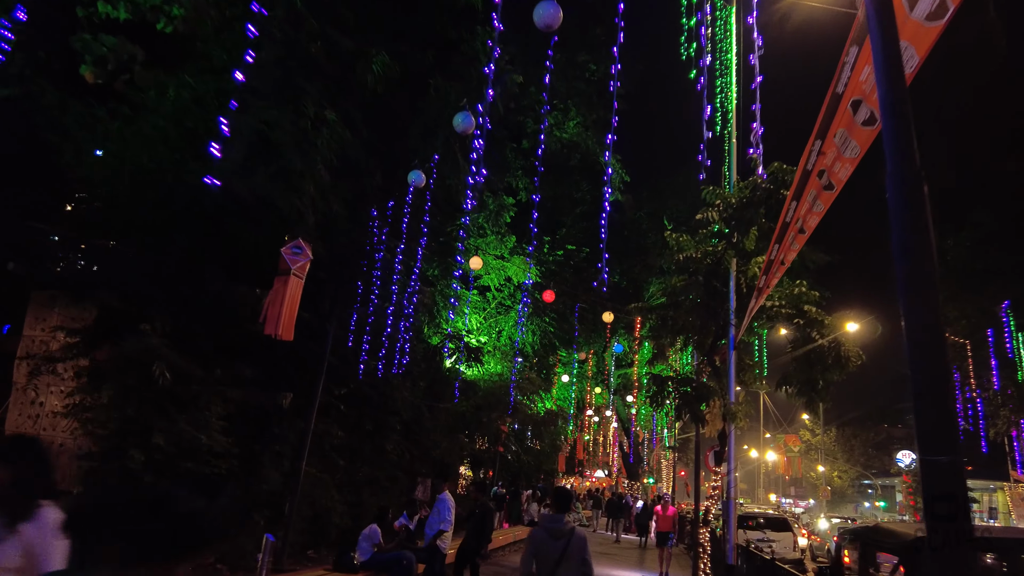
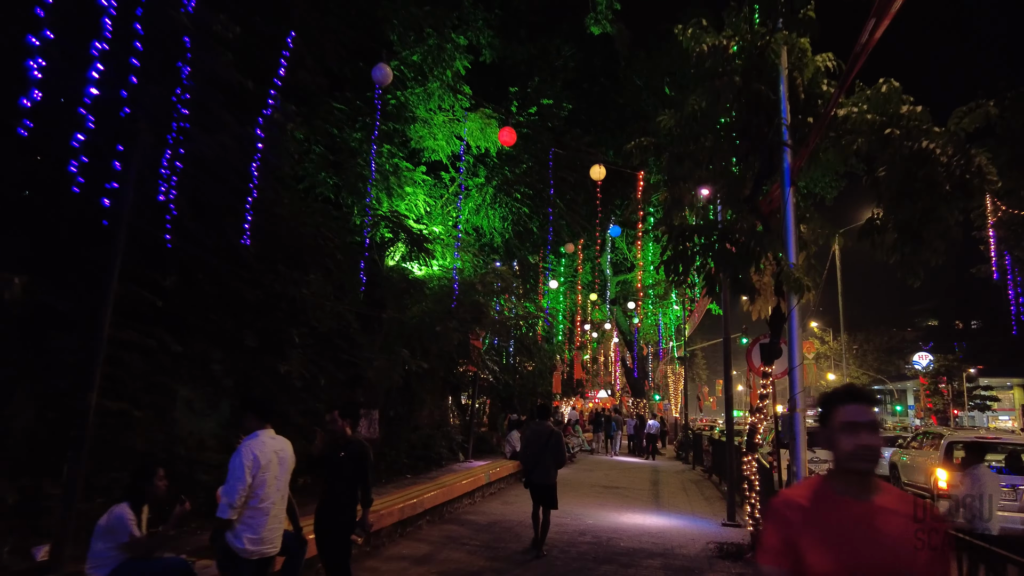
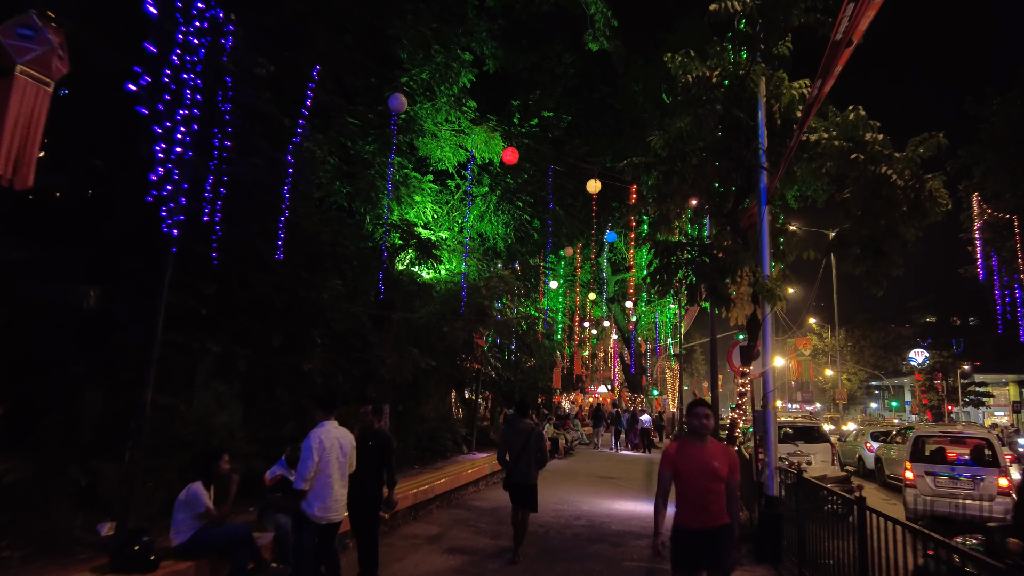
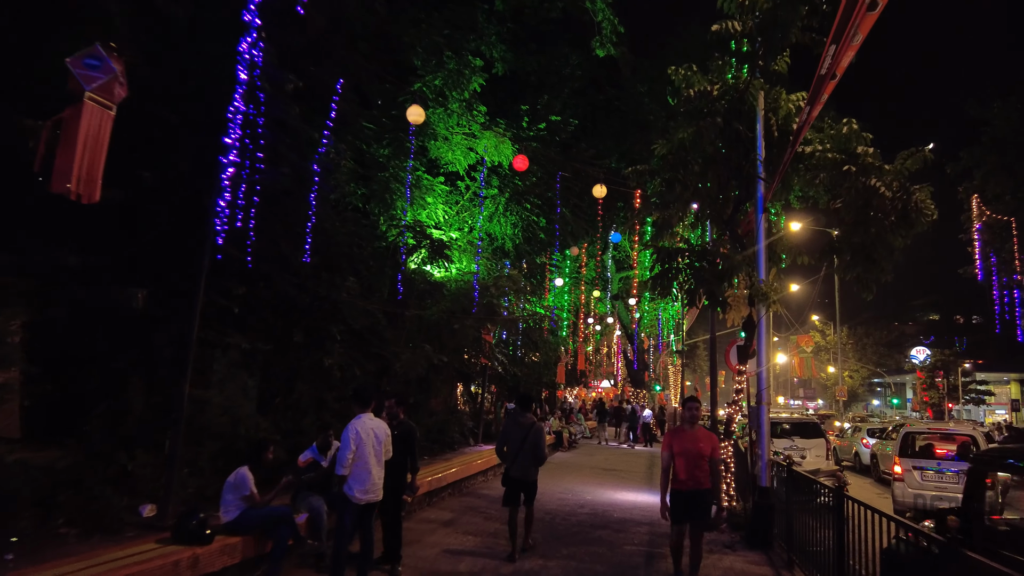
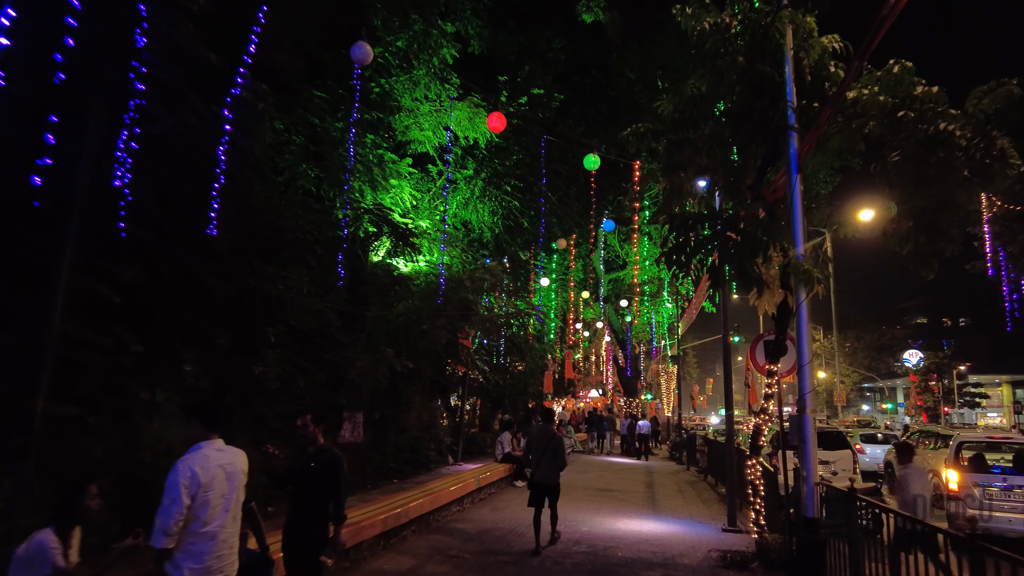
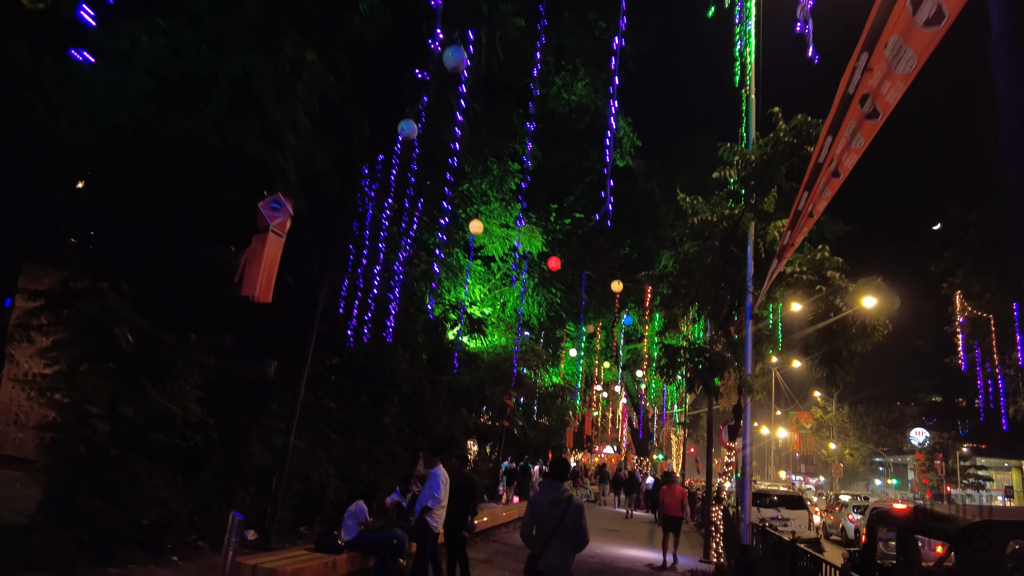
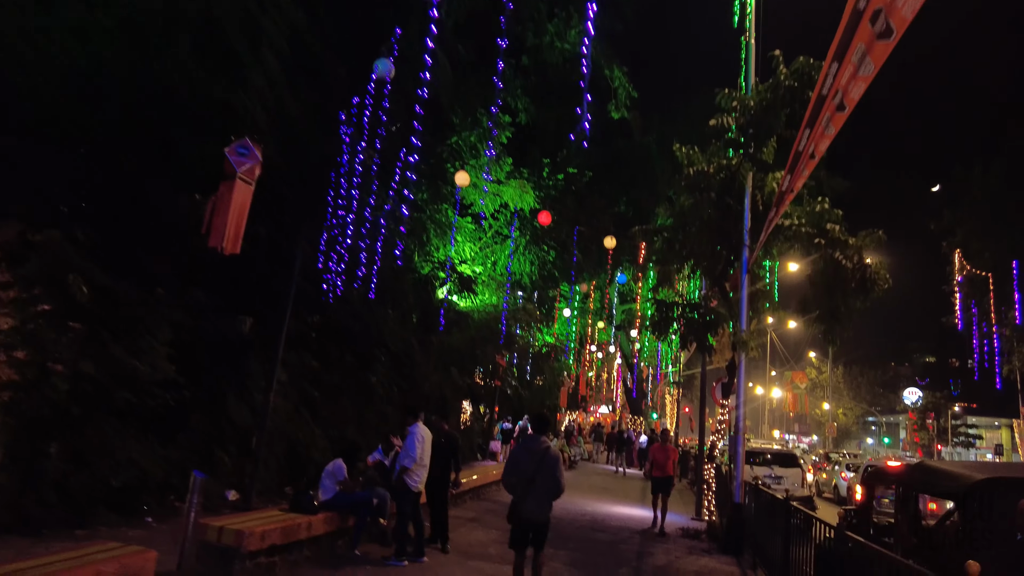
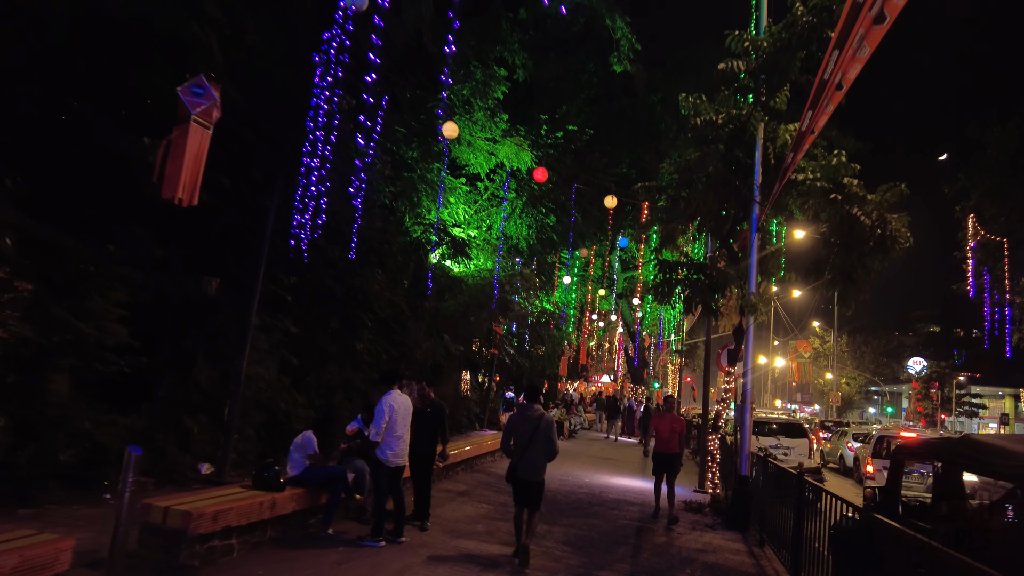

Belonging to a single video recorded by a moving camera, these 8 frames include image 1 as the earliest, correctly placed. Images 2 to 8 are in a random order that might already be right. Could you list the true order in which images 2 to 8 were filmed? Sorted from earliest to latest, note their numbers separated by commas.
6, 7, 8, 4, 3, 2, 5
